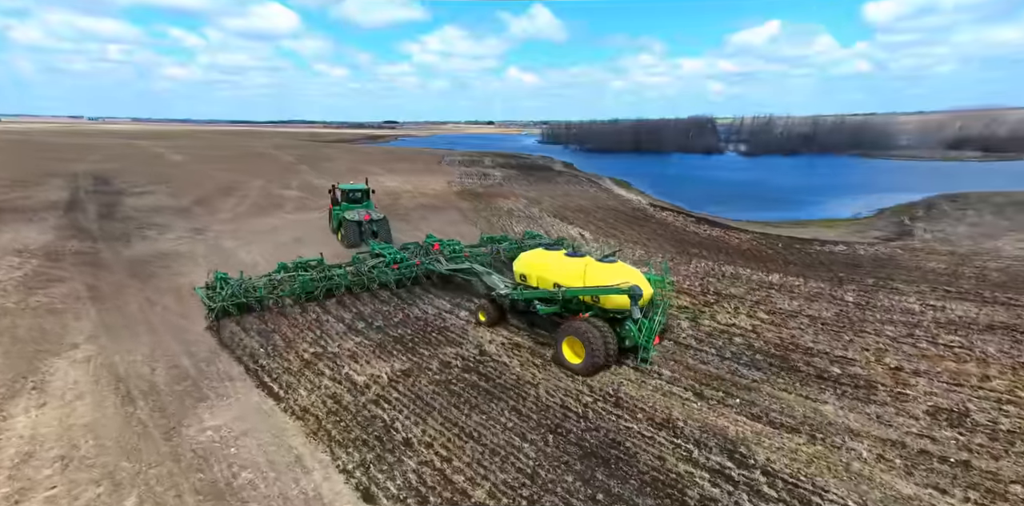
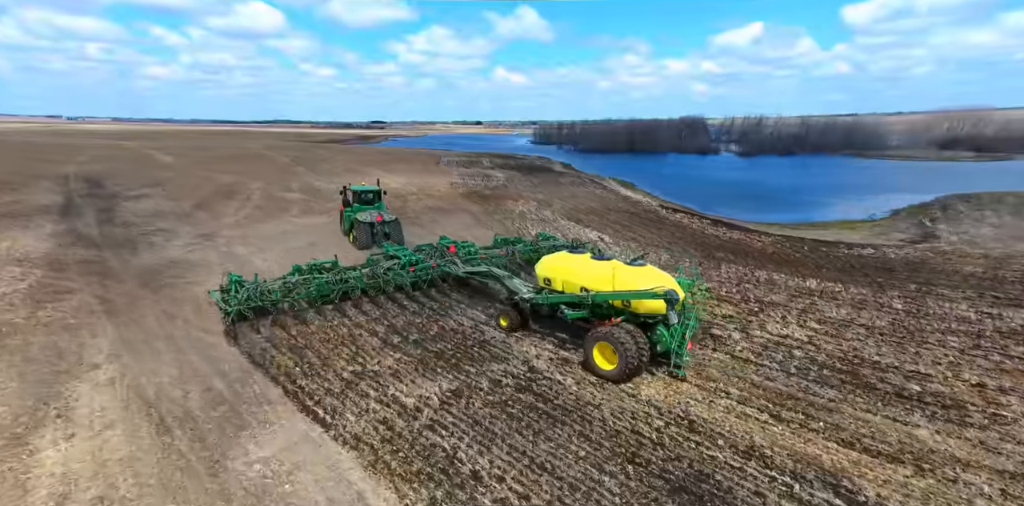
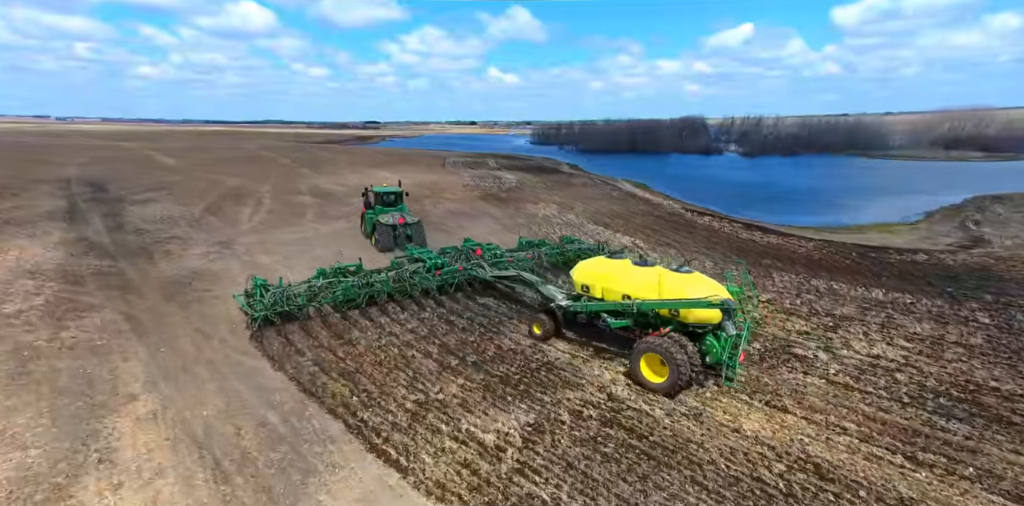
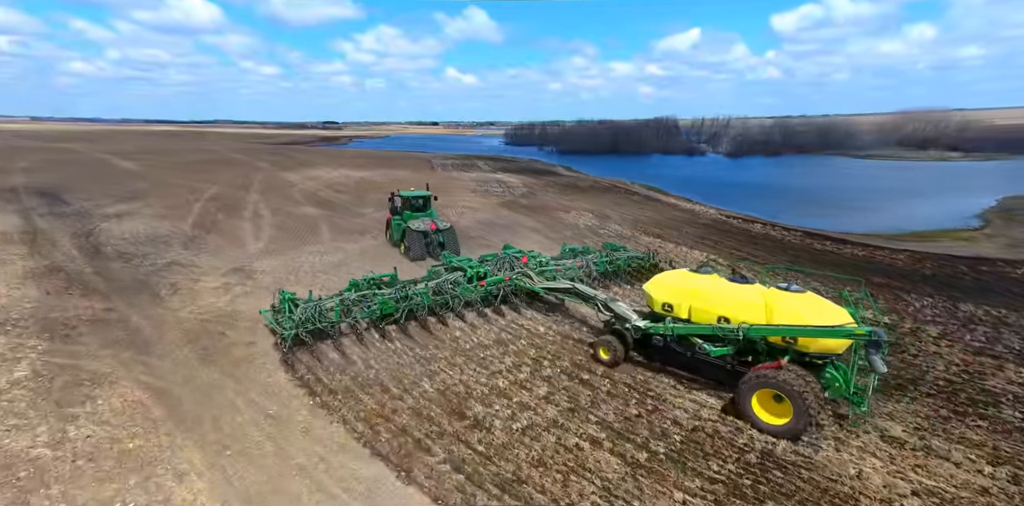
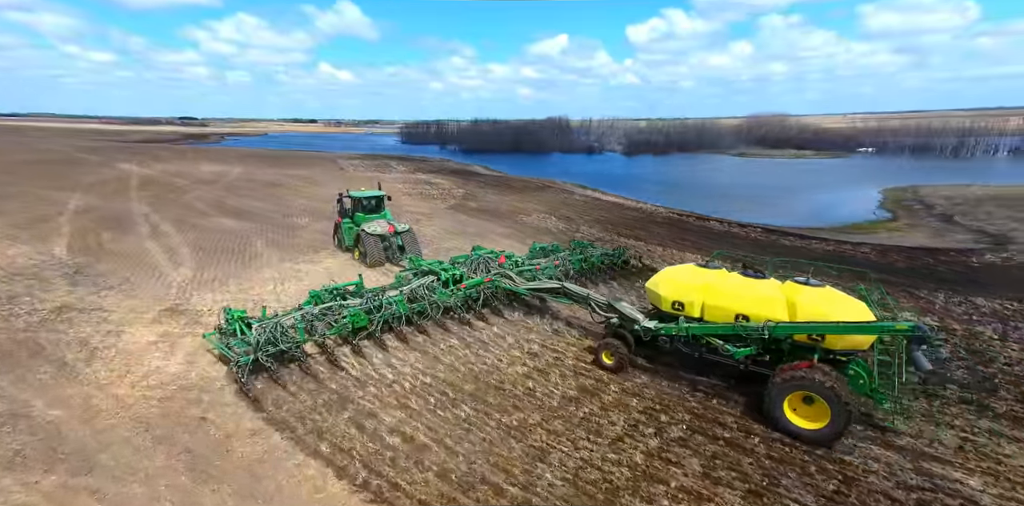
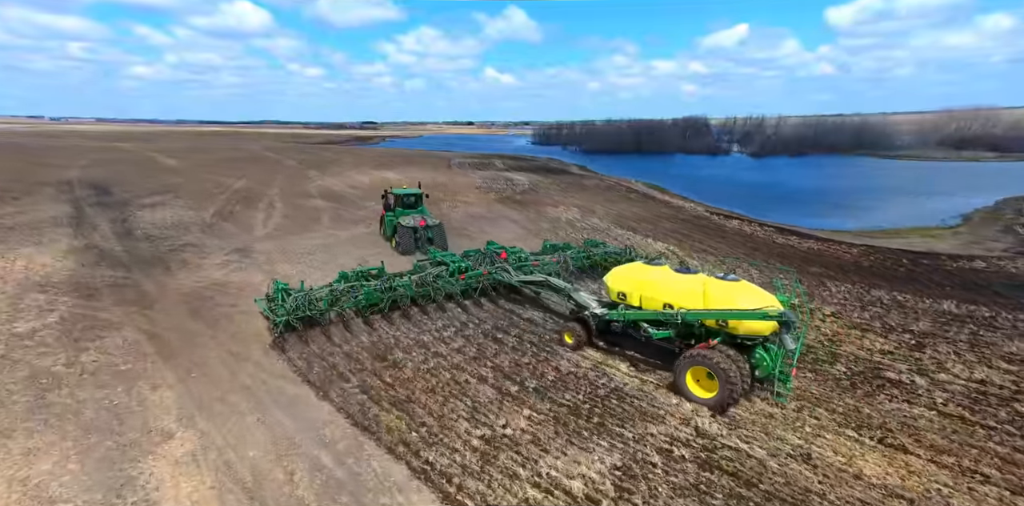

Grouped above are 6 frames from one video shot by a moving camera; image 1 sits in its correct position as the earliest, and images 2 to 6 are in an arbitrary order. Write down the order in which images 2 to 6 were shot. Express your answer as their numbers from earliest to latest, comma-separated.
2, 3, 6, 4, 5
